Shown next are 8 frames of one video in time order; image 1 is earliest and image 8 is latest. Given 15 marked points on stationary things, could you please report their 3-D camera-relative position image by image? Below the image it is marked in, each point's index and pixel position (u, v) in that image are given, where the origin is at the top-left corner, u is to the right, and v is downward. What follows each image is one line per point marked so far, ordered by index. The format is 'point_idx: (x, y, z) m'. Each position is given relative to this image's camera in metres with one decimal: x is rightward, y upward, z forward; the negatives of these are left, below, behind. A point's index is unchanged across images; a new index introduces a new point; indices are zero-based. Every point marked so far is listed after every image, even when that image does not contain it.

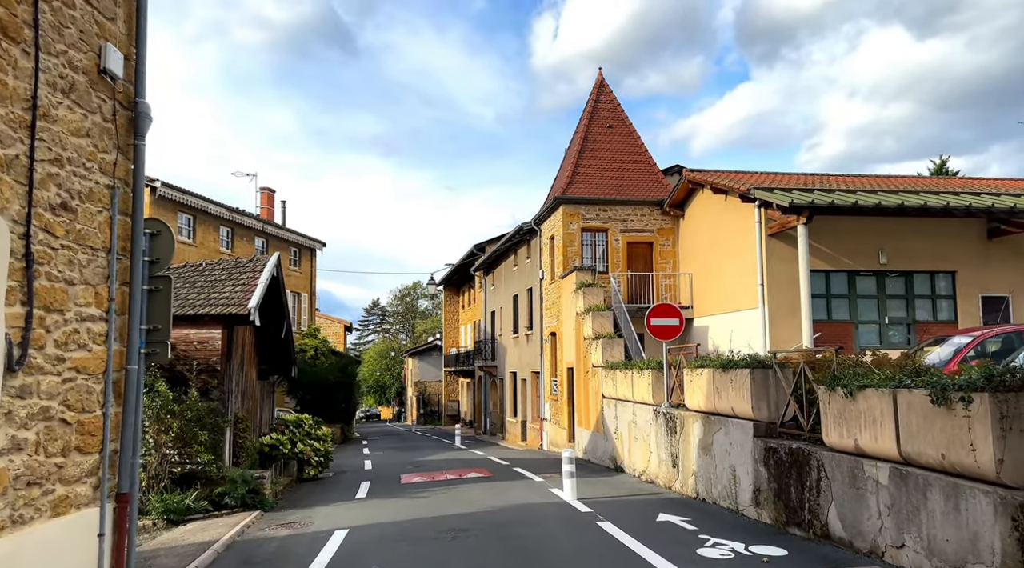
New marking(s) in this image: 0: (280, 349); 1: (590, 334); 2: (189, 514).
0: (-4.7, -1.4, +19.0) m
1: (+1.6, -1.0, +18.7) m
2: (-4.7, -3.4, +13.4) m
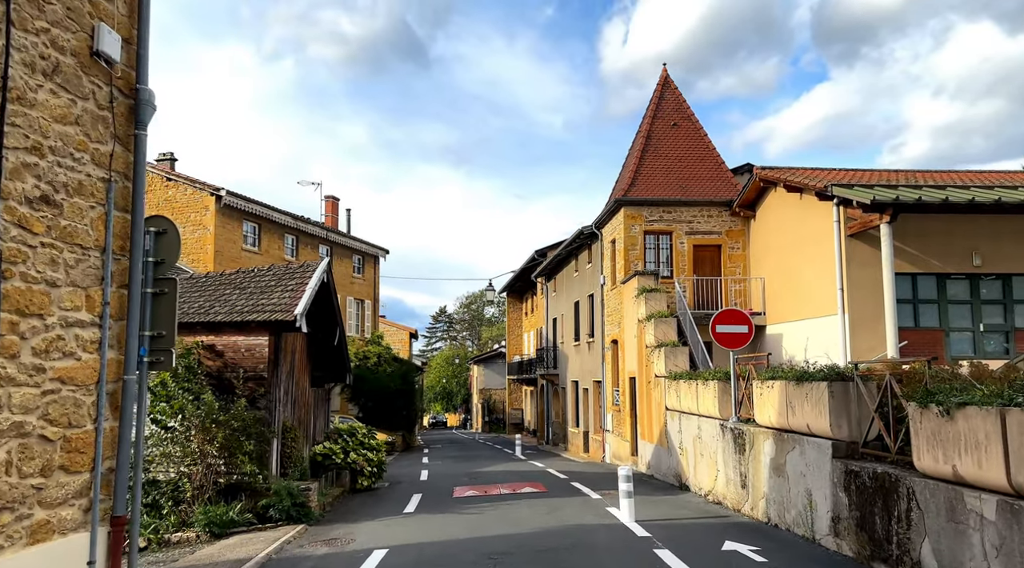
0: (-3.5, -1.5, +18.5) m
1: (+2.7, -1.1, +17.8) m
2: (-3.9, -3.4, +12.9) m
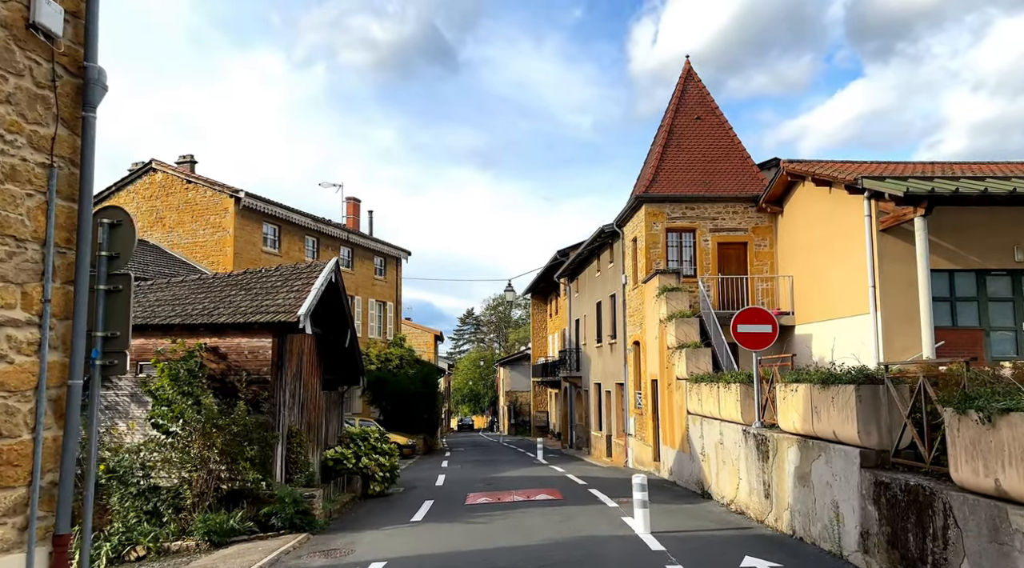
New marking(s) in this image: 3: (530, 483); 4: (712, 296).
0: (-3.2, -1.5, +18.0) m
1: (+3.0, -1.1, +17.1) m
2: (-3.8, -3.4, +12.4) m
3: (+0.3, -4.0, +18.4) m
4: (+4.6, -0.3, +20.8) m
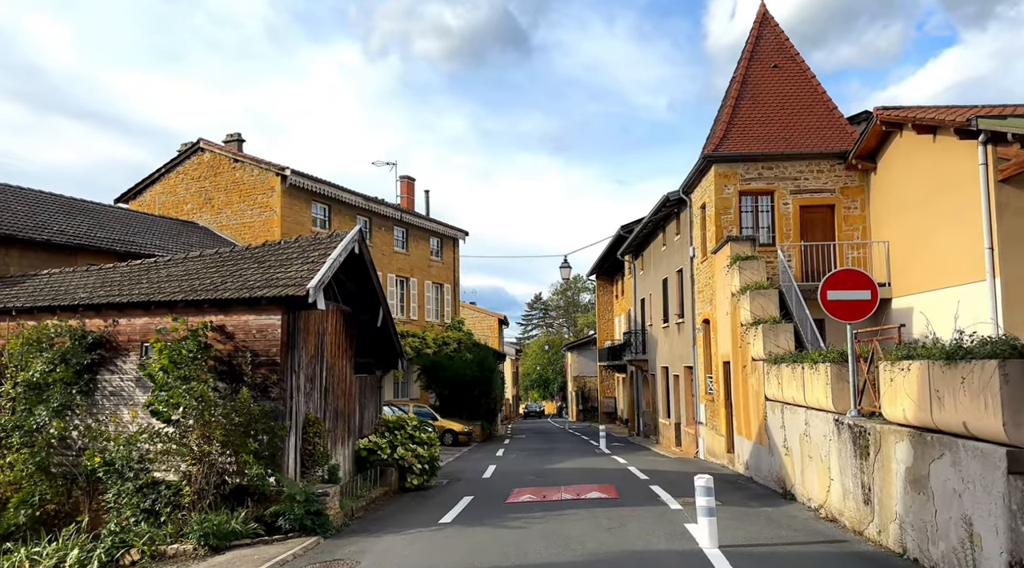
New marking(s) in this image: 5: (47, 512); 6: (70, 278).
0: (-2.3, -1.0, +16.3) m
1: (+3.8, -0.6, +14.9) m
2: (-3.3, -3.0, +10.8) m
3: (+1.3, -3.5, +16.5) m
4: (+5.7, +0.4, +18.4) m
5: (-6.5, -3.2, +12.8) m
6: (-7.4, +0.1, +15.4) m
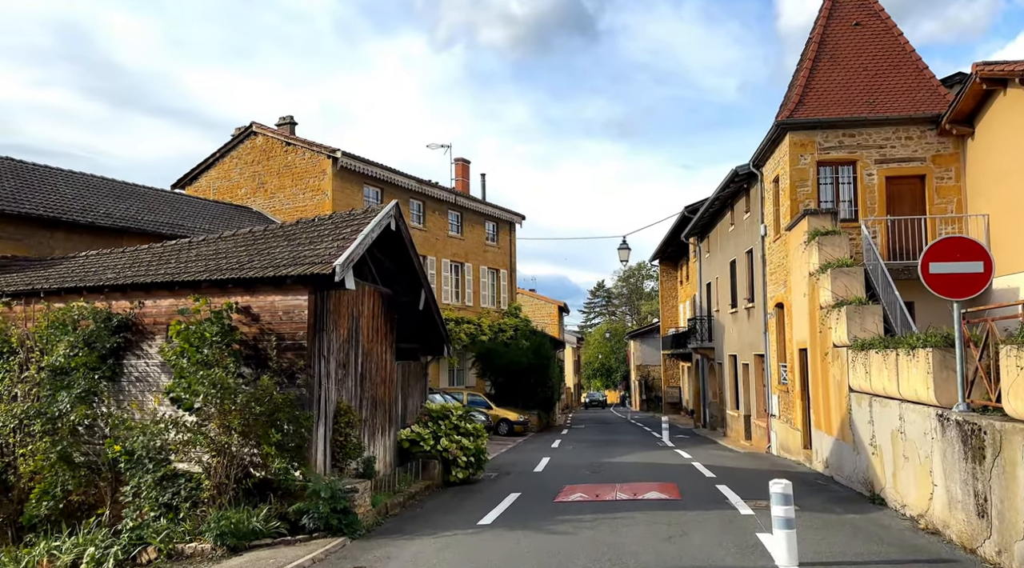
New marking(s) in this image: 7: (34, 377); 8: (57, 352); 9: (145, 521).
0: (-1.4, -0.7, +15.2) m
1: (+4.6, -0.2, +13.4) m
2: (-2.8, -2.8, +9.8) m
3: (+2.2, -3.1, +15.2) m
4: (+6.7, +0.7, +16.8) m
5: (-5.8, -2.9, +12.0) m
6: (-6.5, +0.4, +14.6) m
7: (-6.3, -1.2, +12.1) m
8: (-6.0, -0.9, +12.0) m
9: (-4.2, -2.7, +10.3) m
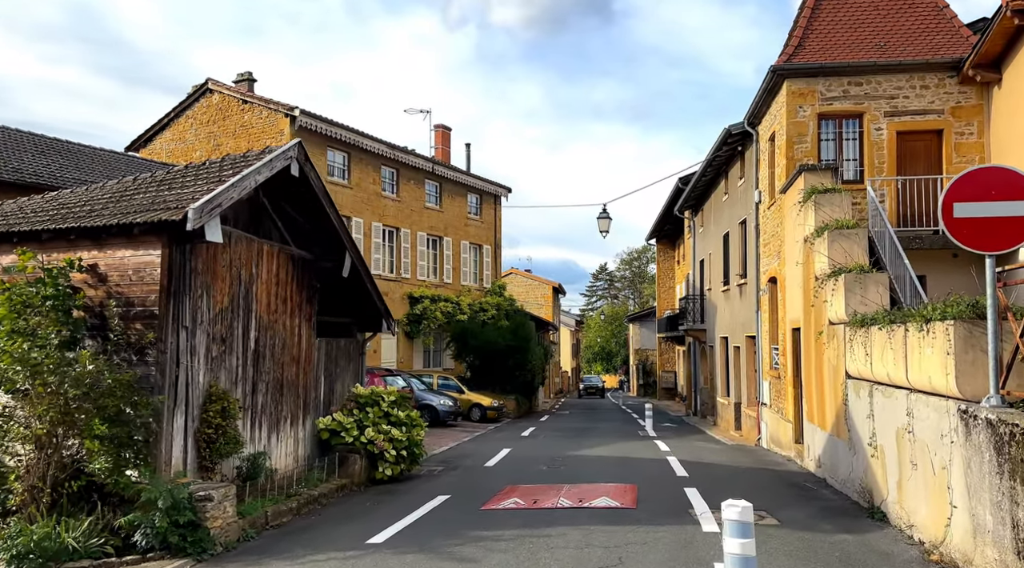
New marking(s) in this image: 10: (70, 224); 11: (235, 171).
0: (-2.2, -0.1, +13.0) m
1: (+3.8, +0.2, +11.1) m
2: (-3.6, -2.3, +7.7) m
3: (+1.4, -2.6, +13.0) m
4: (+5.9, +1.2, +14.5) m
5: (-6.7, -2.4, +9.9) m
6: (-7.3, +1.0, +12.4) m
7: (-7.2, -0.7, +10.0) m
8: (-6.8, -0.4, +9.8) m
9: (-5.1, -2.2, +8.2) m
10: (-4.3, +0.6, +9.0) m
11: (-2.8, +1.2, +9.6) m
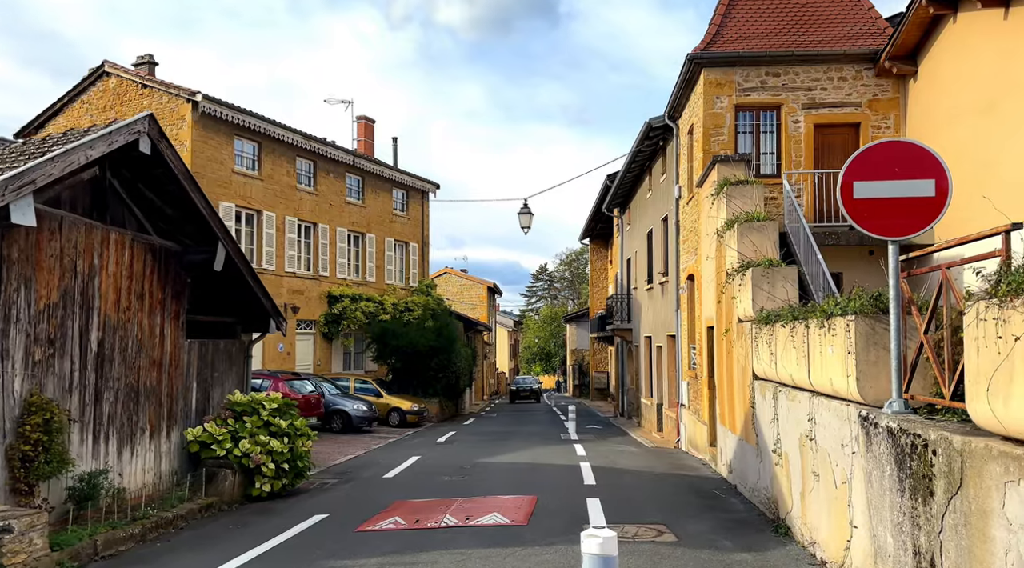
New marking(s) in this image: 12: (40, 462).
0: (-3.6, -0.1, +11.9) m
1: (+2.5, +0.2, +10.4) m
2: (-4.7, -2.3, +6.5) m
3: (0.0, -2.6, +12.1) m
4: (+4.4, +1.2, +13.9) m
5: (-7.8, -2.3, +8.6) m
6: (-8.6, +1.0, +11.1) m
7: (-8.3, -0.7, +8.6) m
8: (-8.0, -0.3, +8.5) m
9: (-6.1, -2.2, +6.9) m
10: (-5.4, +0.6, +7.8) m
11: (-3.9, +1.3, +8.6) m
12: (-4.0, -1.5, +8.1) m
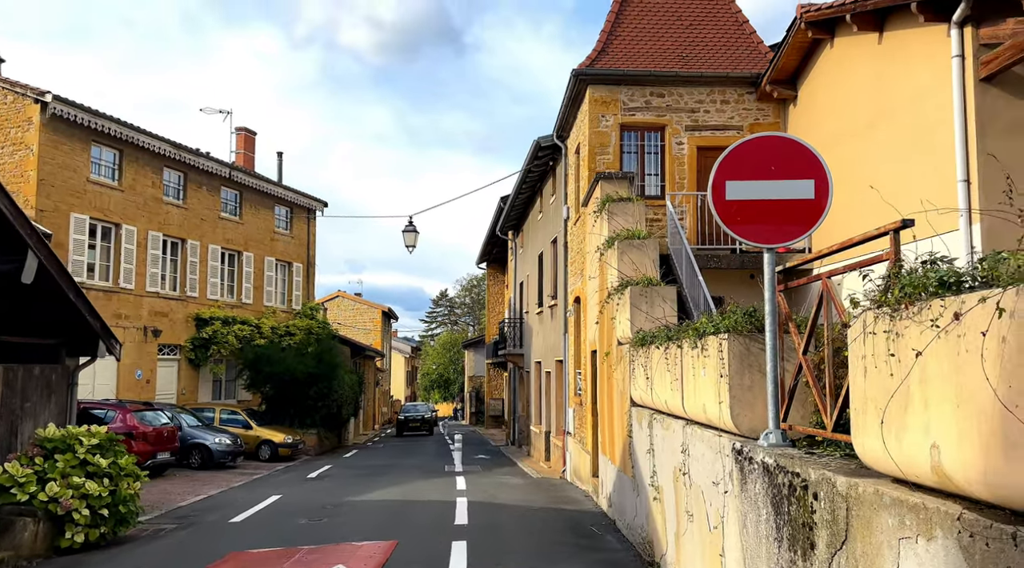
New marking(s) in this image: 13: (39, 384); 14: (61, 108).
0: (-5.2, -0.3, +10.6) m
1: (+1.1, 0.0, +9.7) m
2: (-5.7, -2.3, +5.0) m
3: (-1.6, -2.8, +11.0) m
4: (+2.6, +0.9, +13.4) m
5: (-9.0, -2.4, +6.7) m
6: (-10.1, +0.9, +9.2) m
7: (-9.5, -0.8, +6.7) m
8: (-9.2, -0.4, +6.7) m
9: (-7.2, -2.2, +5.3) m
10: (-6.5, +0.5, +6.3) m
11: (-5.2, +1.1, +7.2) m
12: (-5.2, -1.6, +6.6) m
13: (-5.4, -1.1, +10.6) m
14: (-10.5, +4.0, +22.1) m
